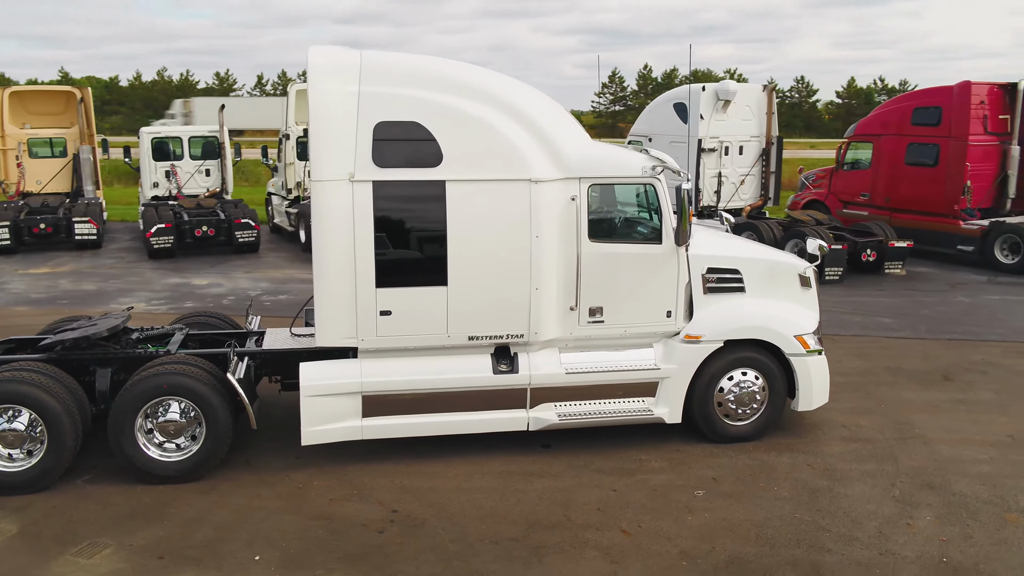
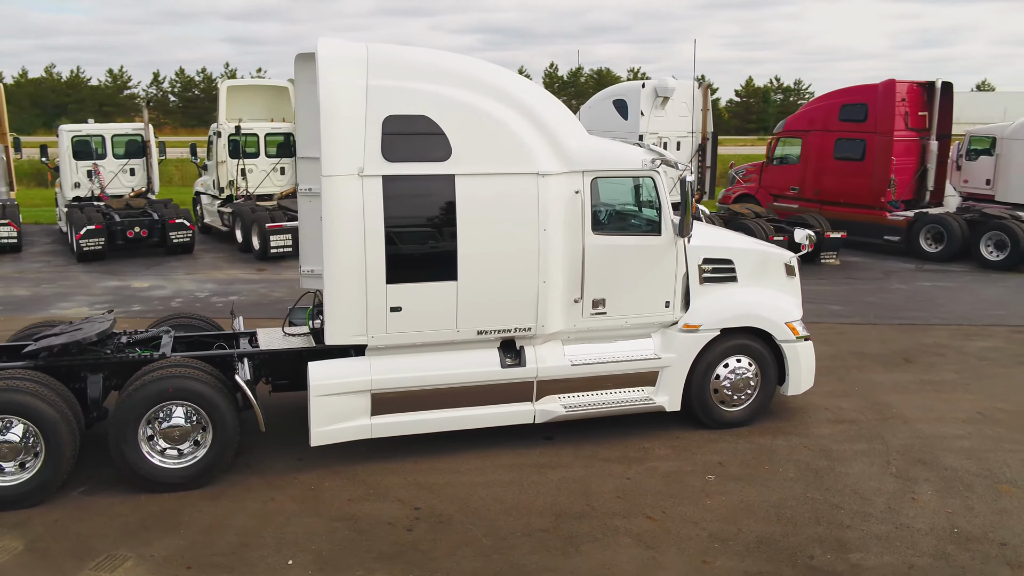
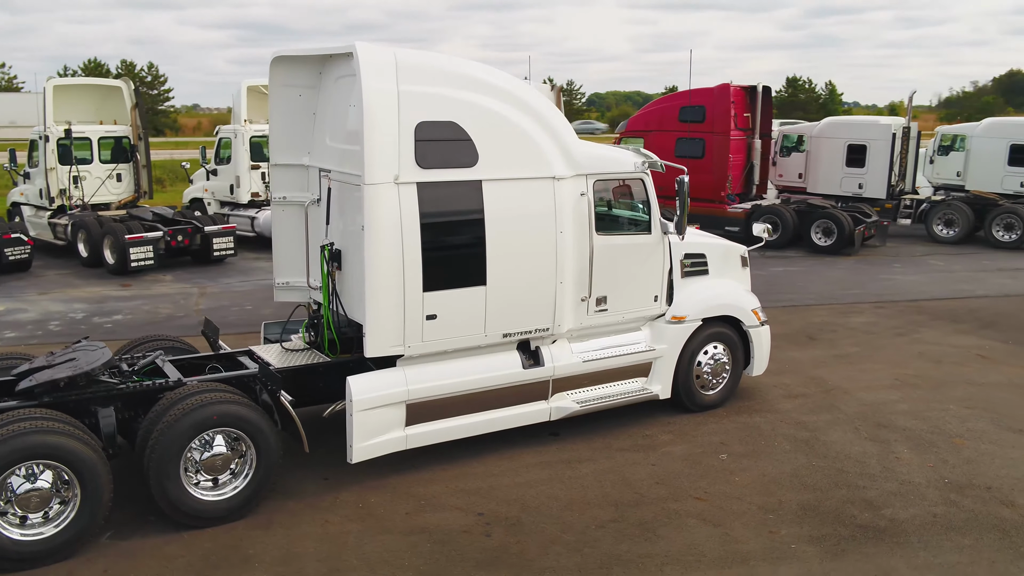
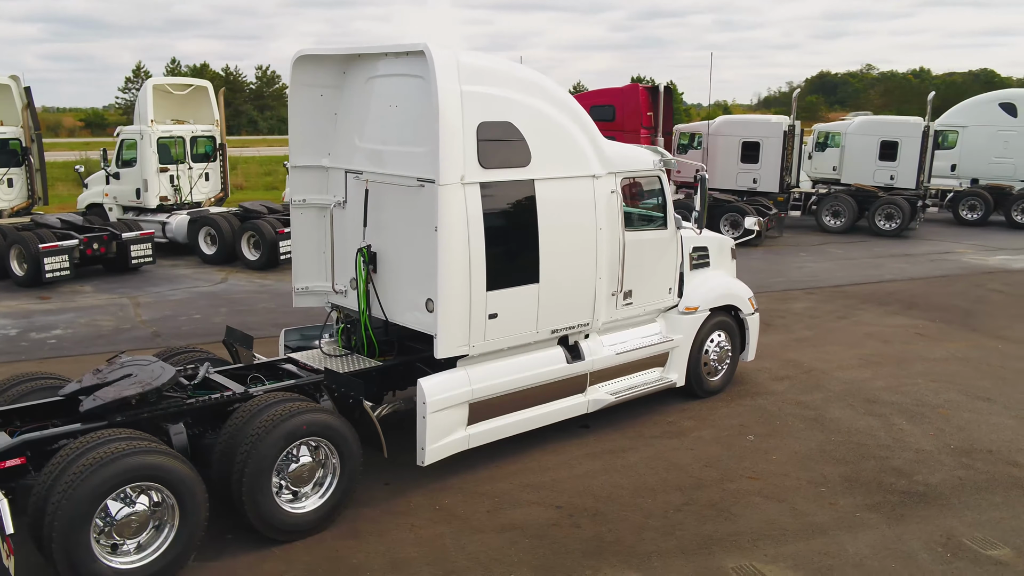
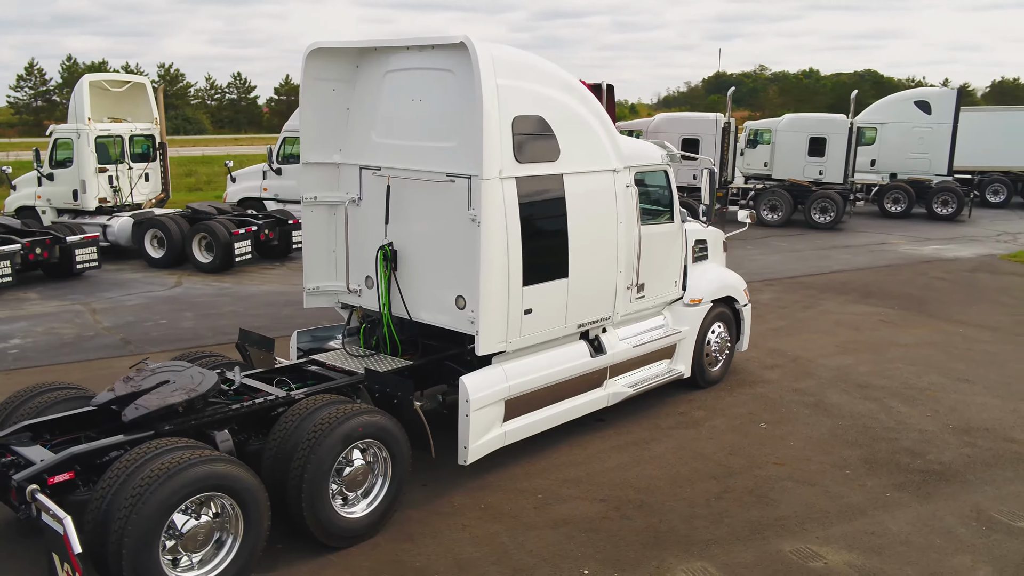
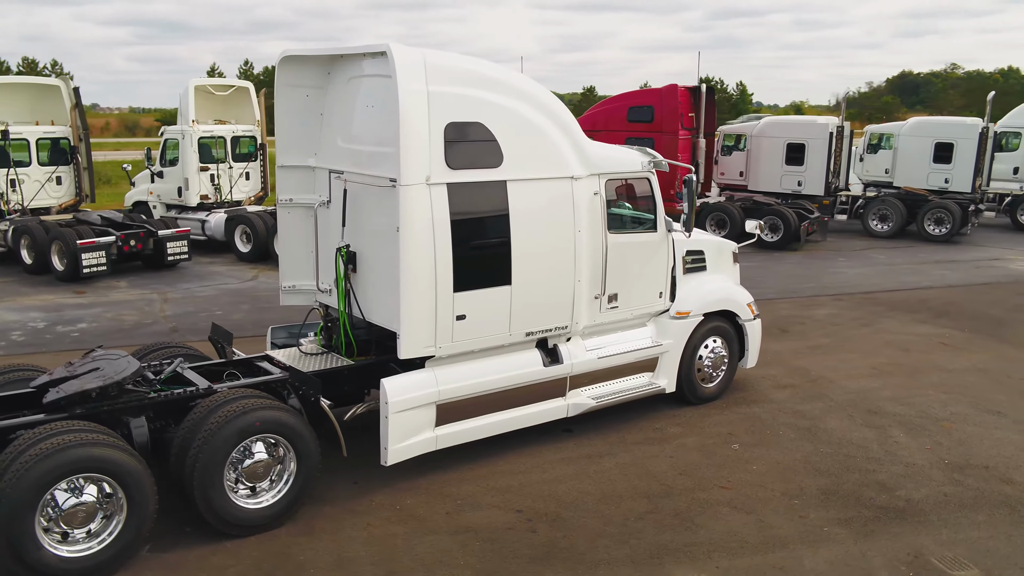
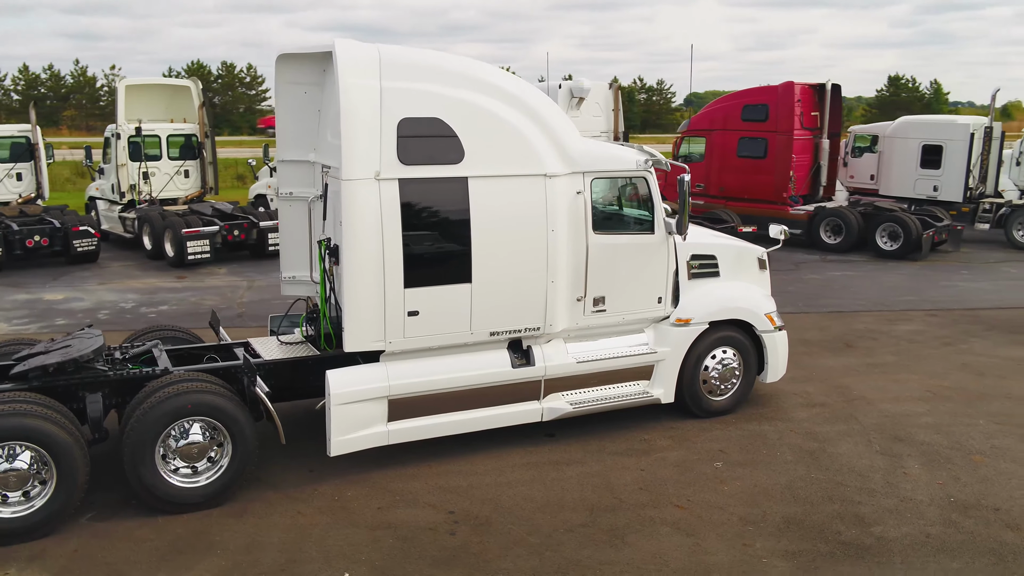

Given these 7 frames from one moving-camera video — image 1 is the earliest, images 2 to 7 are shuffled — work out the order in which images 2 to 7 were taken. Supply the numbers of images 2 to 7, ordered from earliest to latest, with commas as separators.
2, 7, 3, 6, 4, 5
